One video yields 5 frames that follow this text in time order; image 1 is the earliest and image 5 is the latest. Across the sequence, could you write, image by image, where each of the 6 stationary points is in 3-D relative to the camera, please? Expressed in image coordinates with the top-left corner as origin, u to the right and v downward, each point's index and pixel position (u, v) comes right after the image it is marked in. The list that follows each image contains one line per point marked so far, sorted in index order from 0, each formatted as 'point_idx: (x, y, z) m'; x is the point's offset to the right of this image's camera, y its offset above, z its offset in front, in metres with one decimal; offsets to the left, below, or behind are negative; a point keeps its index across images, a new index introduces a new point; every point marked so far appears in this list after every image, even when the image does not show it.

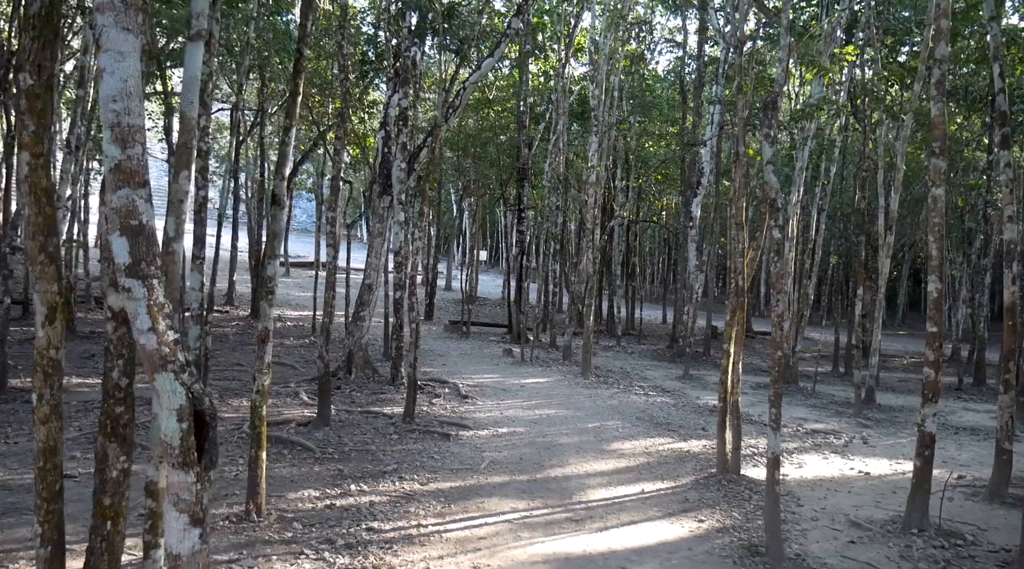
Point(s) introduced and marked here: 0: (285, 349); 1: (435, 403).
0: (-4.6, -1.3, +16.8) m
1: (-1.1, -1.7, +11.5) m
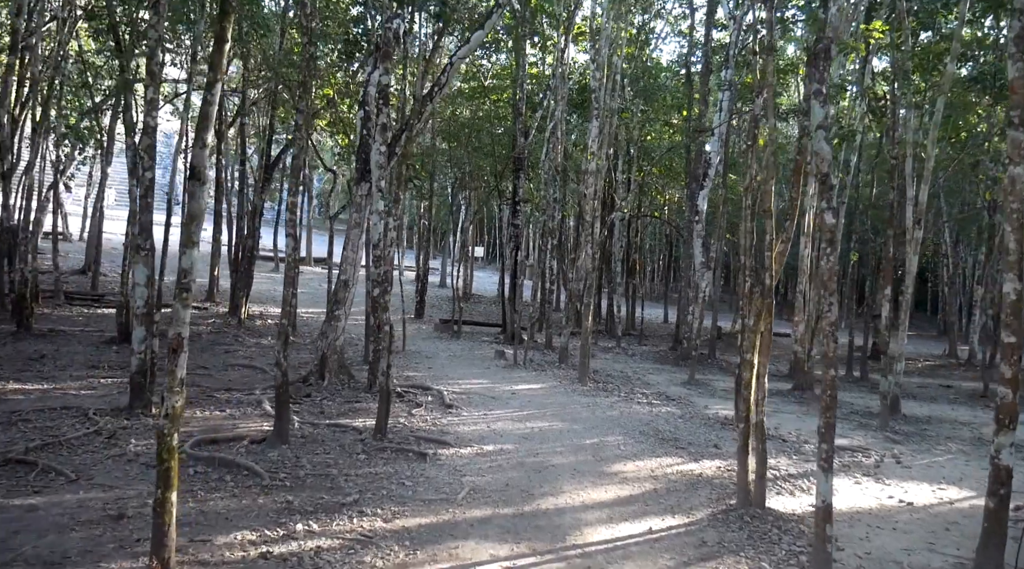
0: (-4.8, -1.2, +15.5) m
1: (-1.2, -1.6, +10.2) m
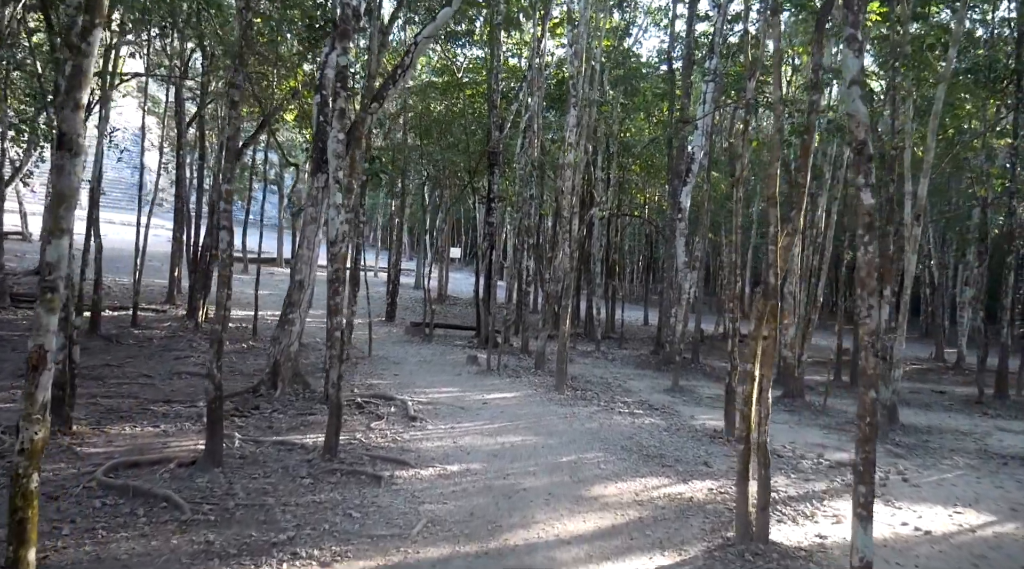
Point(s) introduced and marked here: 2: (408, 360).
0: (-5.3, -1.3, +14.5) m
1: (-1.6, -1.6, +9.3) m
2: (-2.0, -1.4, +15.6) m
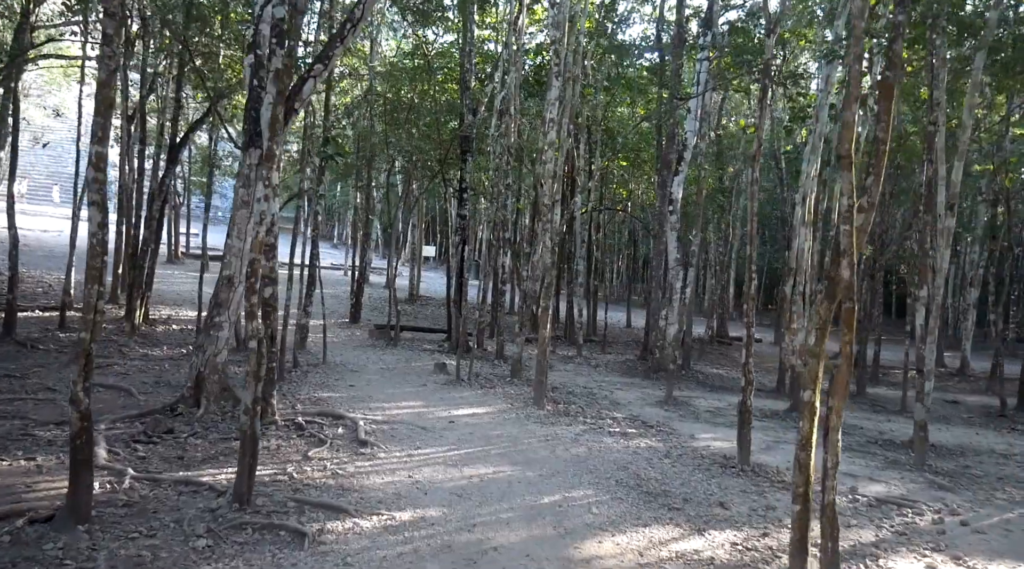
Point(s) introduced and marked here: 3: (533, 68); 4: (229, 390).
0: (-5.7, -1.2, +12.6) m
1: (-1.8, -1.6, +7.5) m
2: (-2.4, -1.4, +13.9) m
3: (+0.5, +5.1, +19.0) m
4: (-3.2, -1.2, +9.2) m
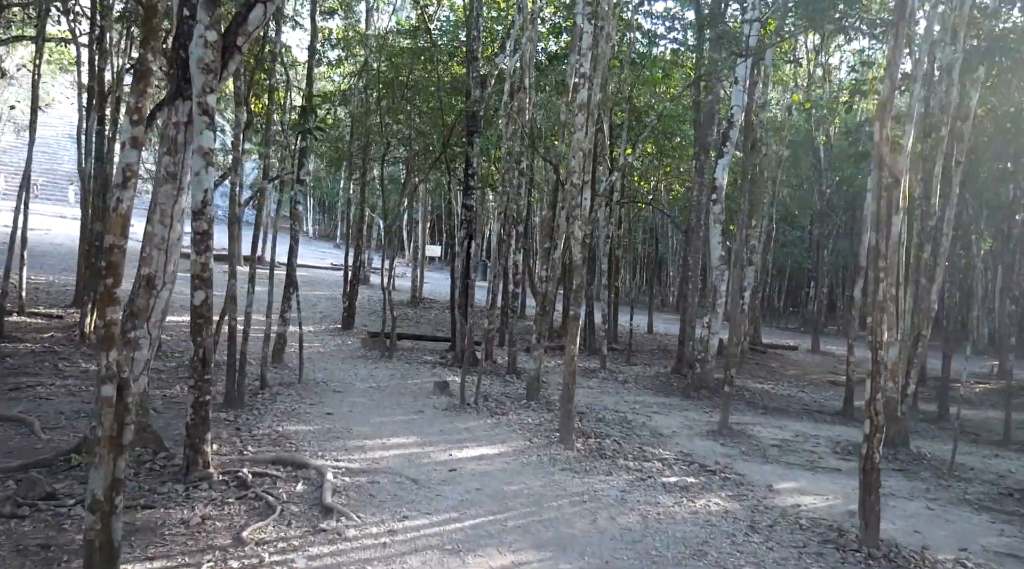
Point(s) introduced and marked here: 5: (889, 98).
0: (-5.5, -1.2, +10.2) m
1: (-1.7, -1.6, +5.1) m
2: (-2.2, -1.4, +11.5) m
3: (+0.8, +5.0, +16.6) m
4: (-3.0, -1.2, +6.8) m
5: (+2.9, +1.5, +6.7) m
